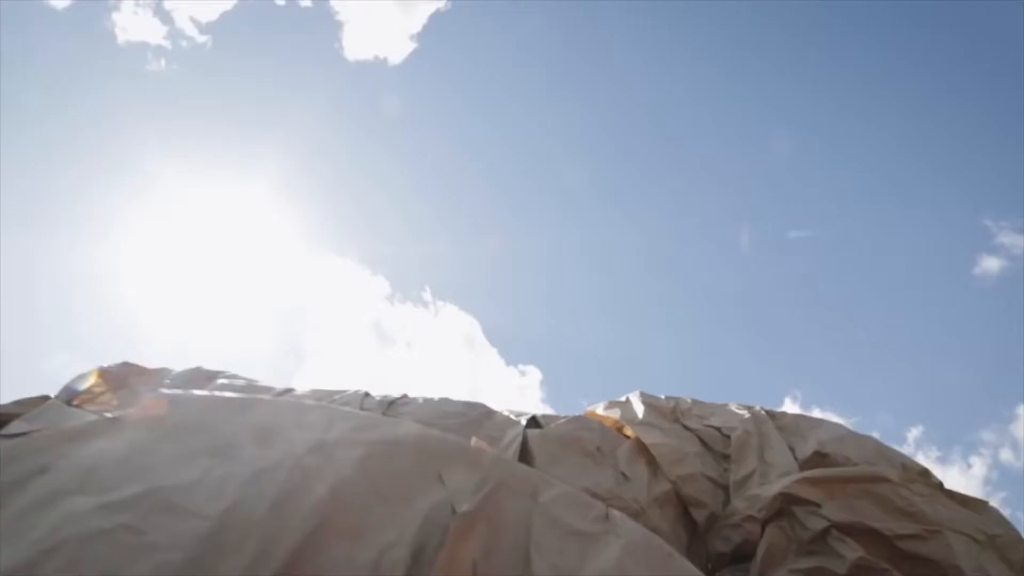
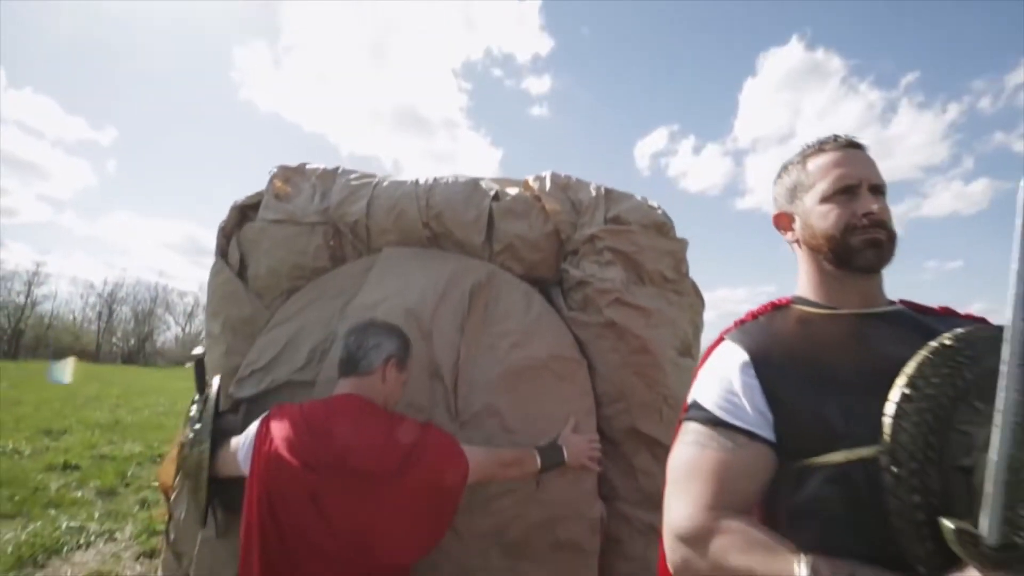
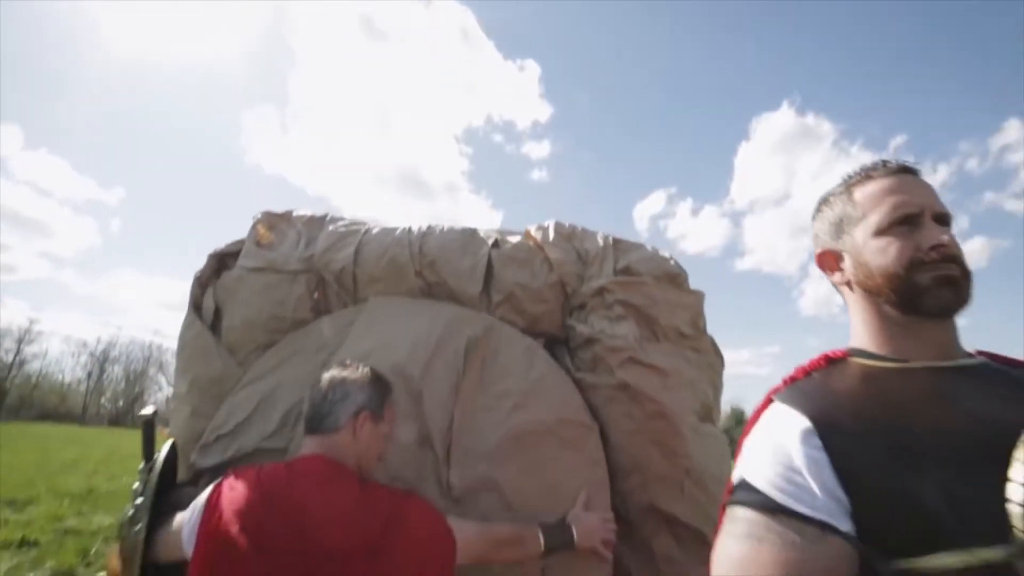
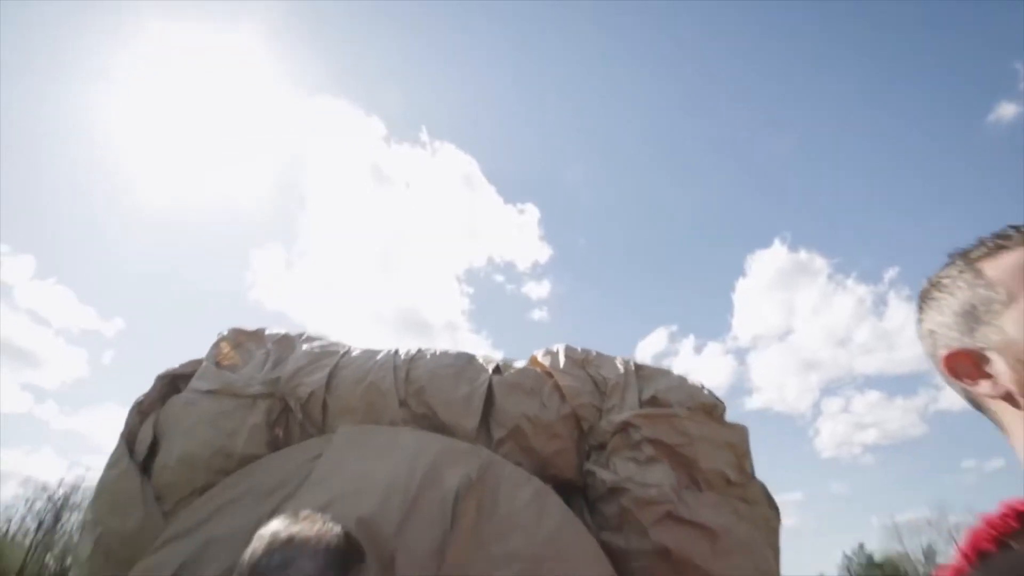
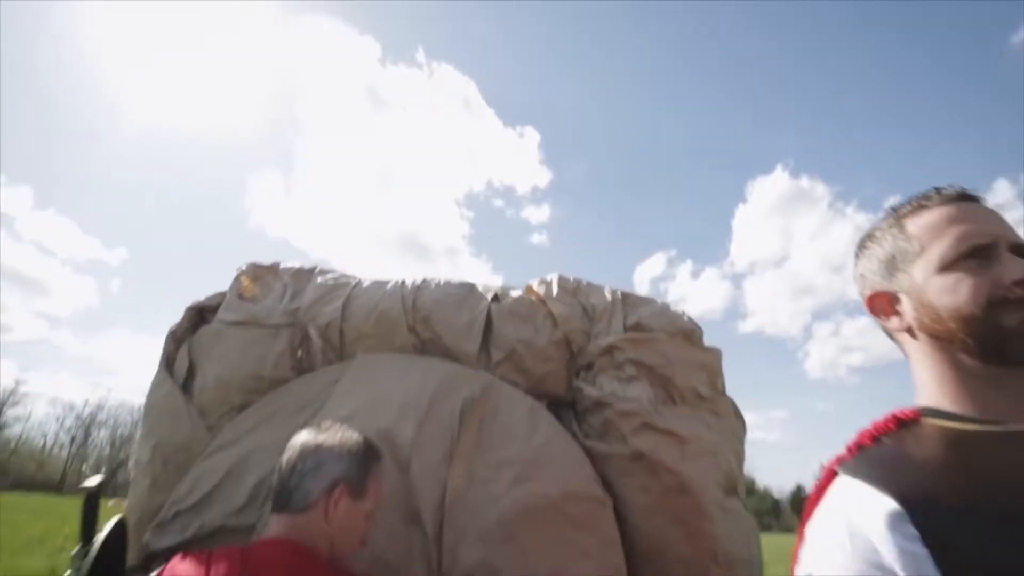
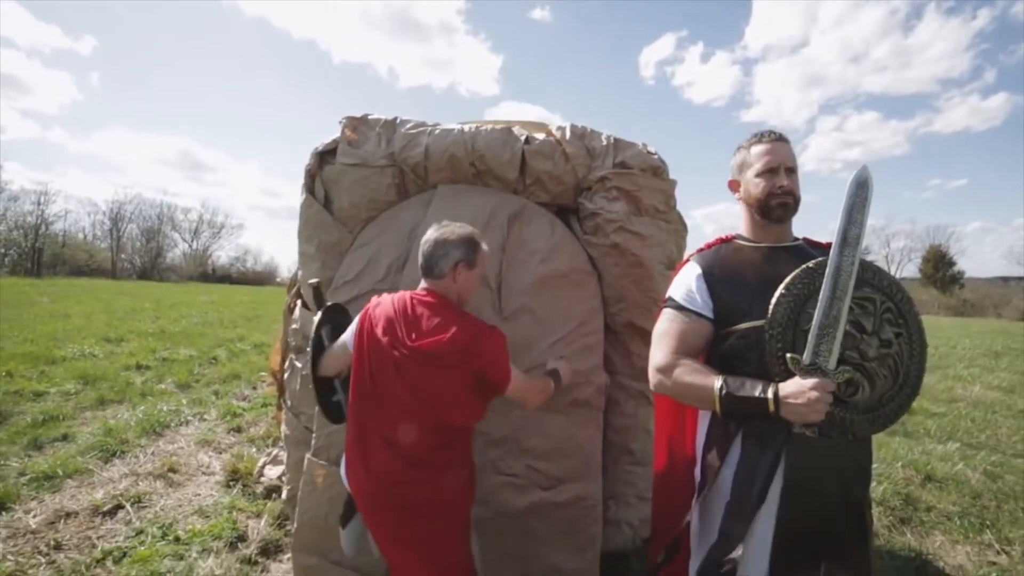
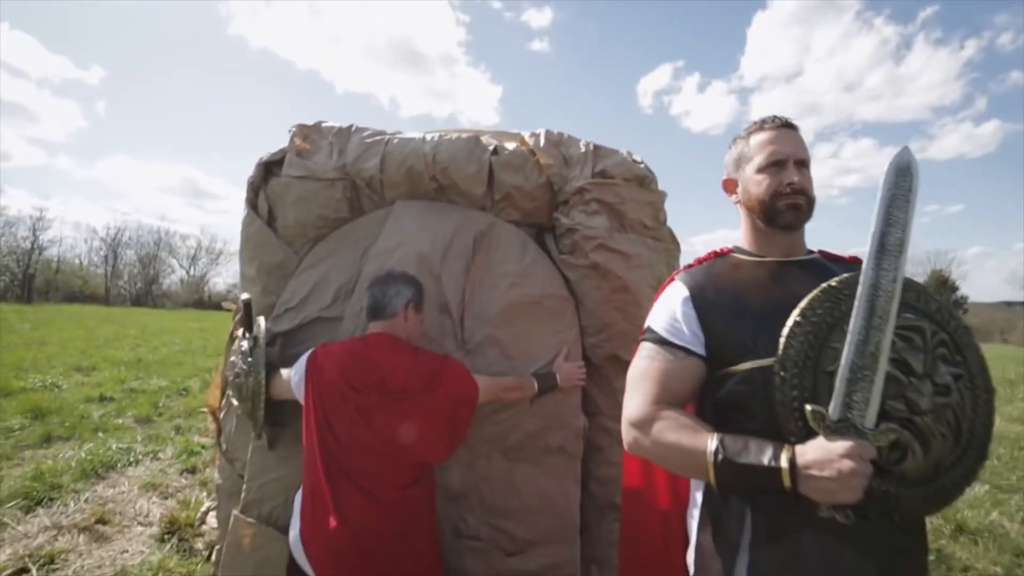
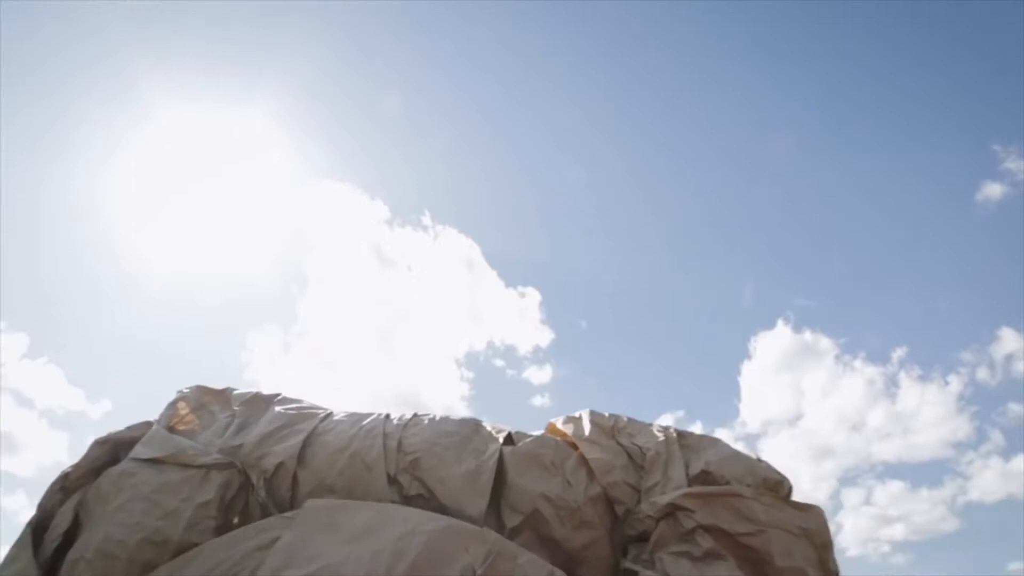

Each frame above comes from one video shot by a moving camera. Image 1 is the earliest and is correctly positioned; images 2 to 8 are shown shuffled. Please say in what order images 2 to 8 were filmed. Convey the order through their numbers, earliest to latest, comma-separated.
8, 4, 5, 3, 2, 7, 6
